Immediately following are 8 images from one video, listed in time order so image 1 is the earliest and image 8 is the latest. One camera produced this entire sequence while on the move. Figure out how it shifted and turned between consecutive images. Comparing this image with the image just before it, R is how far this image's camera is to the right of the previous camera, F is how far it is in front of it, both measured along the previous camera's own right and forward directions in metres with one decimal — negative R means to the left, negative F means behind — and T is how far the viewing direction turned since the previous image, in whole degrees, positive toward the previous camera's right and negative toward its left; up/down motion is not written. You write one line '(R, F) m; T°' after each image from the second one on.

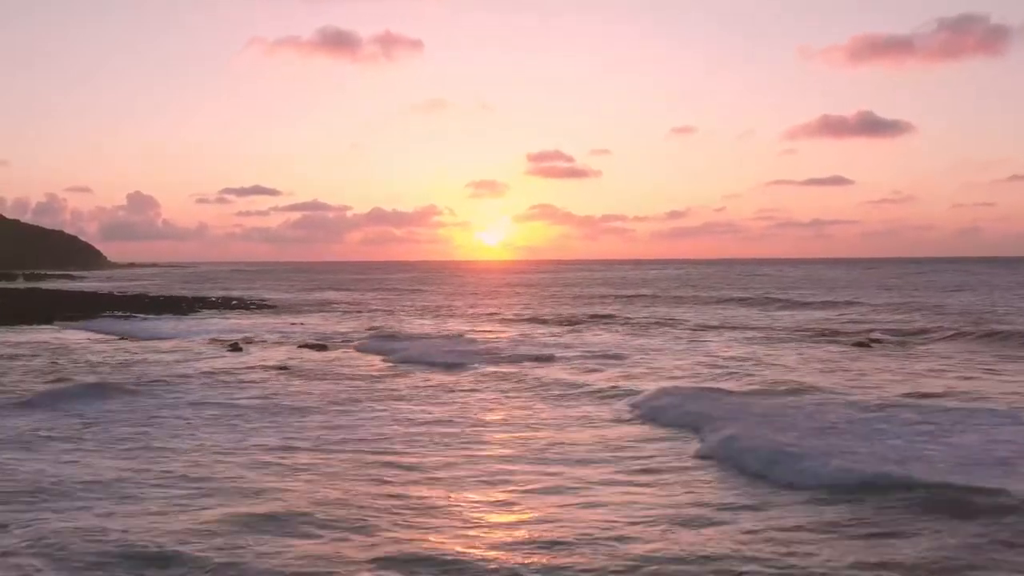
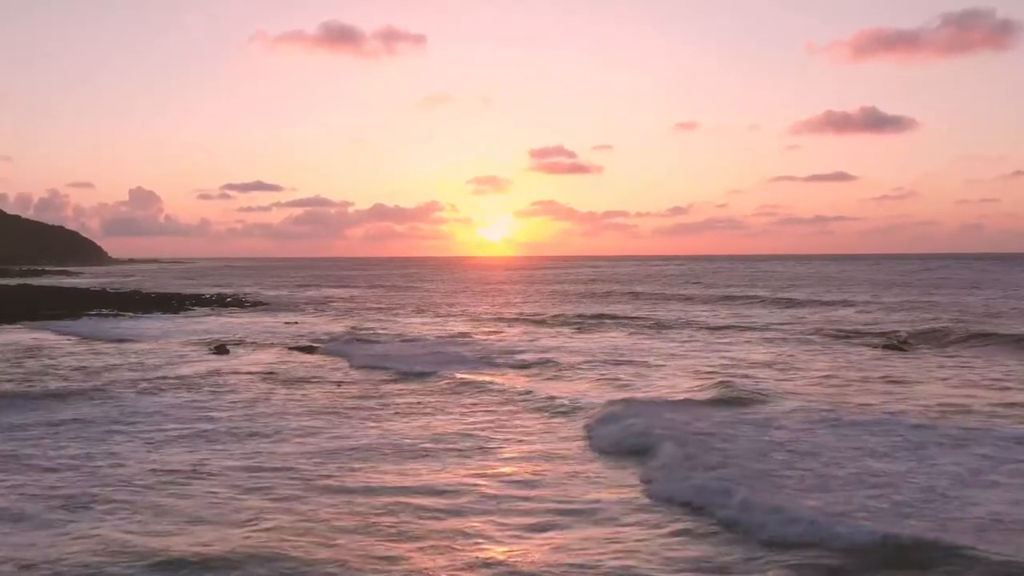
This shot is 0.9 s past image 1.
(0.0, +1.9) m; 0°
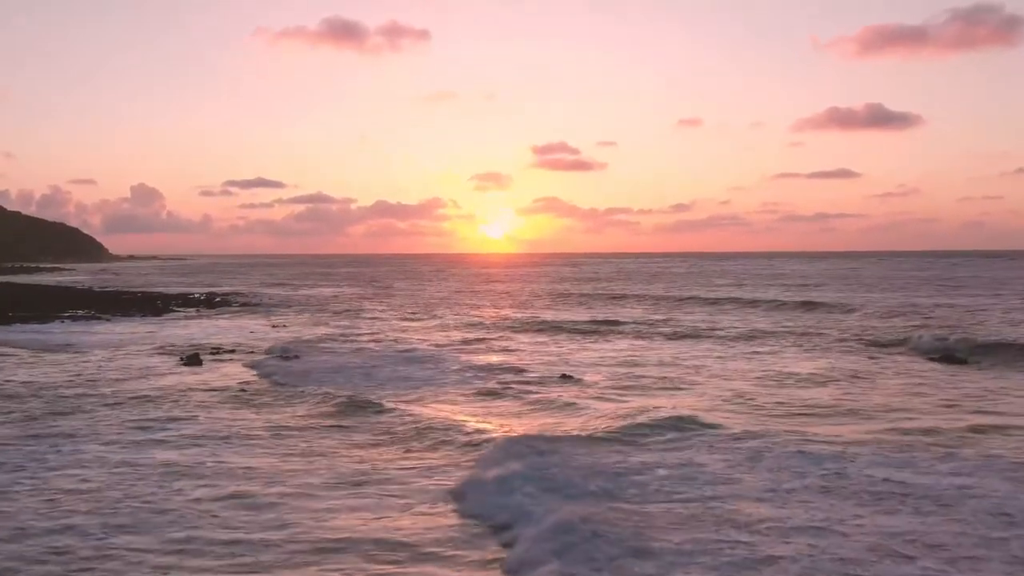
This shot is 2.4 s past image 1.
(-0.1, +3.0) m; 0°
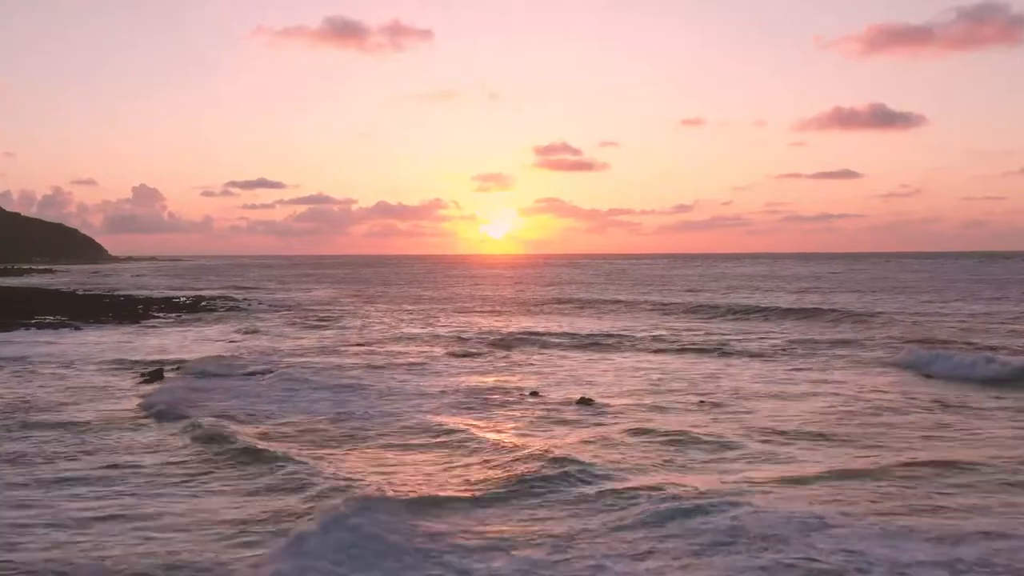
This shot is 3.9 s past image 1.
(-0.1, +3.2) m; 0°
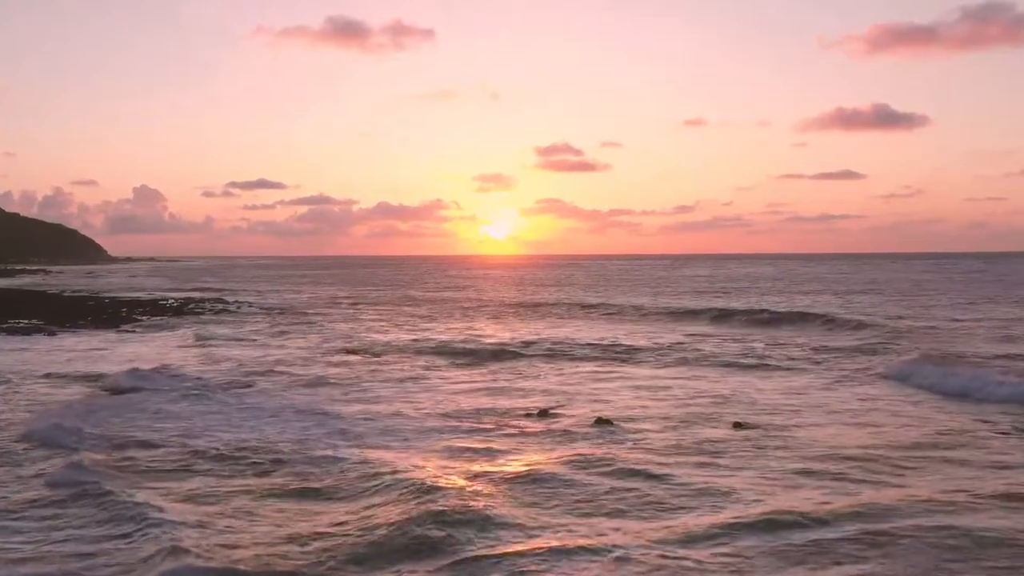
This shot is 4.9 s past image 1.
(-0.1, +2.5) m; 0°
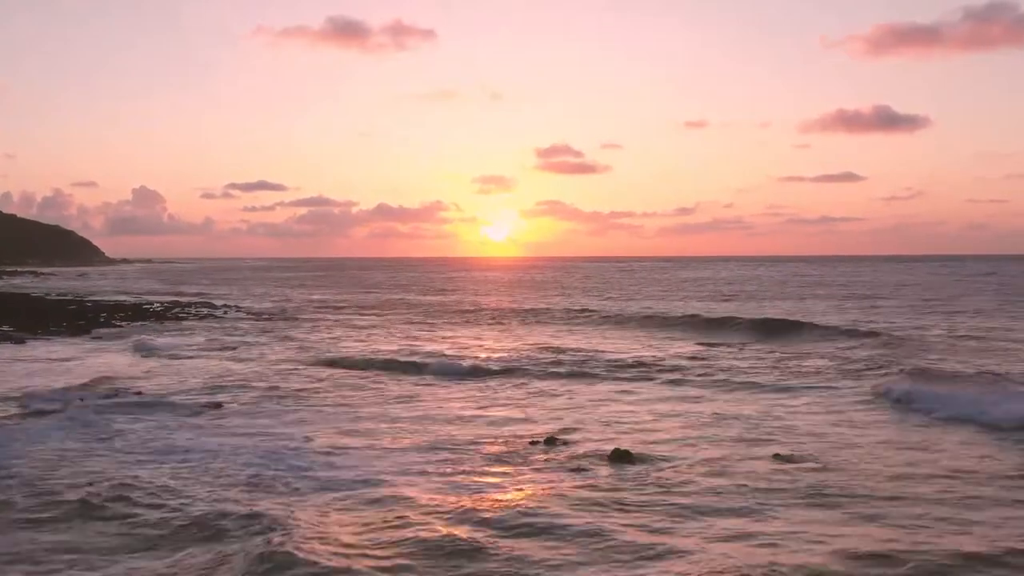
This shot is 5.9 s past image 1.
(-0.1, +2.5) m; 0°
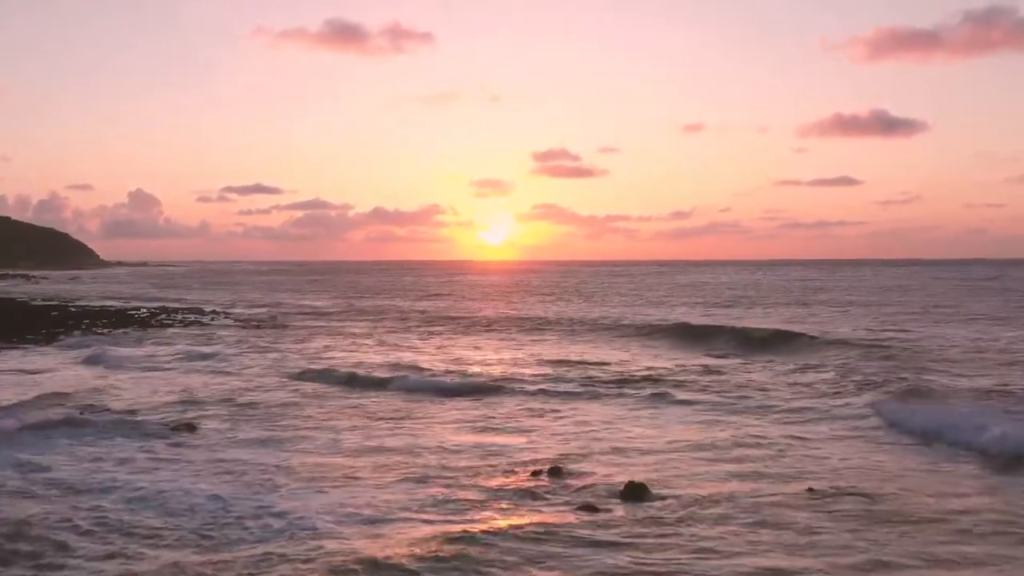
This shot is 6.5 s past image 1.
(-0.1, +1.7) m; 0°
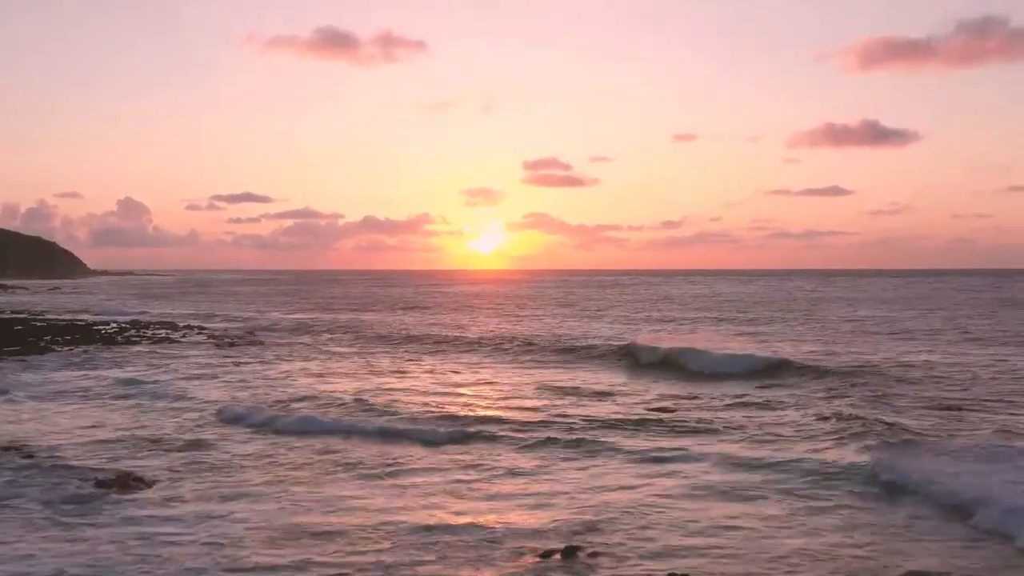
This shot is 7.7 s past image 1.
(-0.2, +3.2) m; +1°
